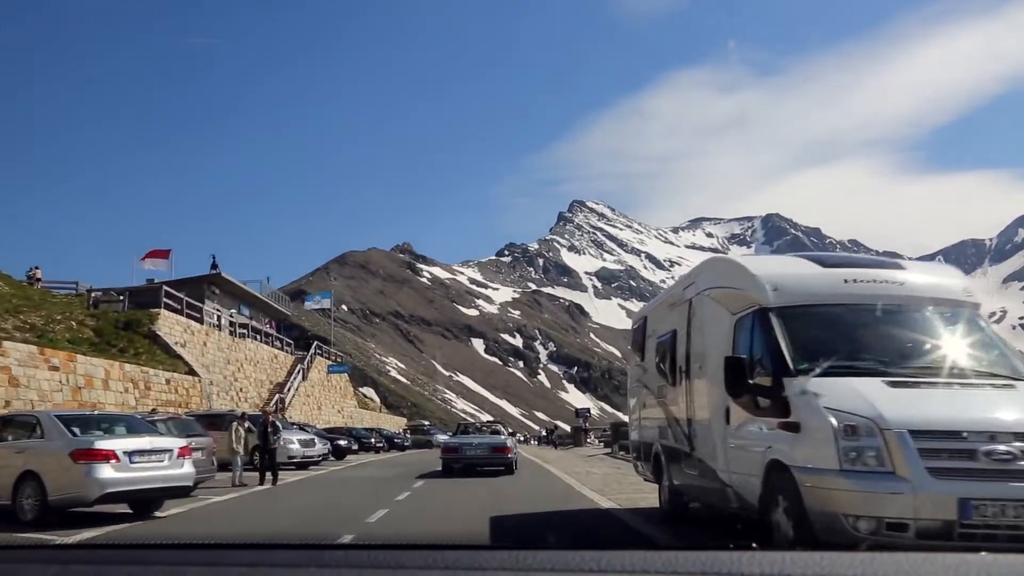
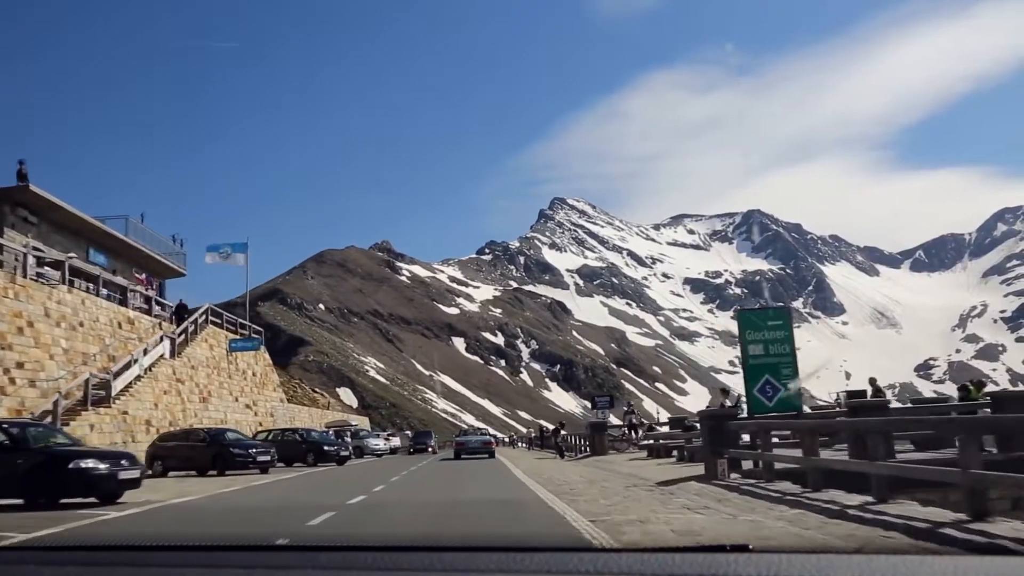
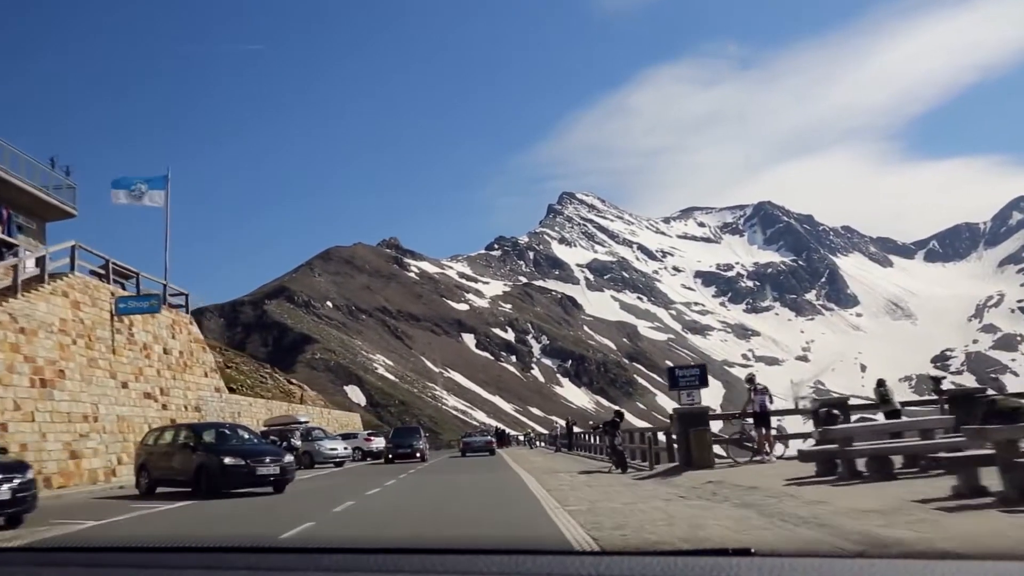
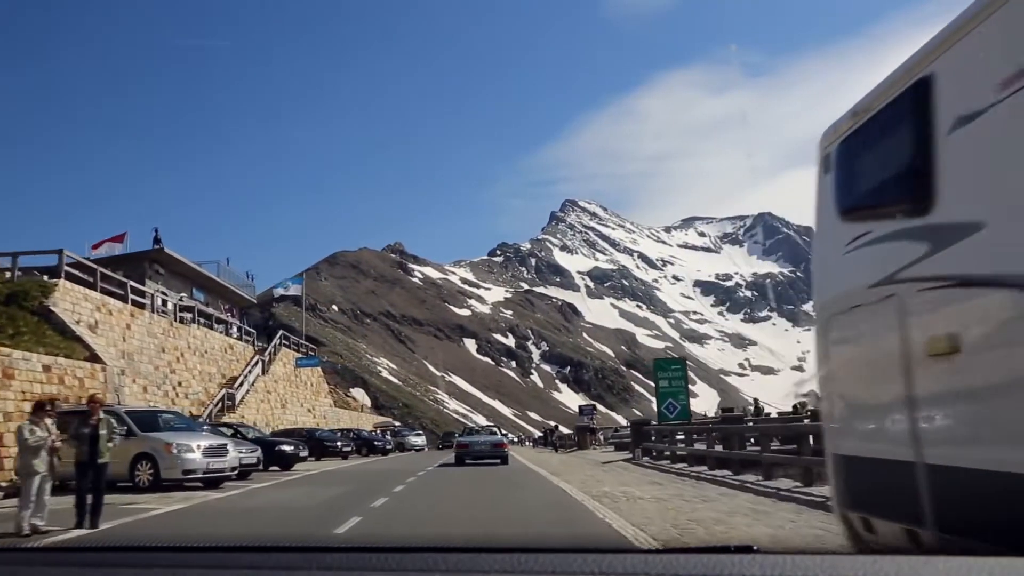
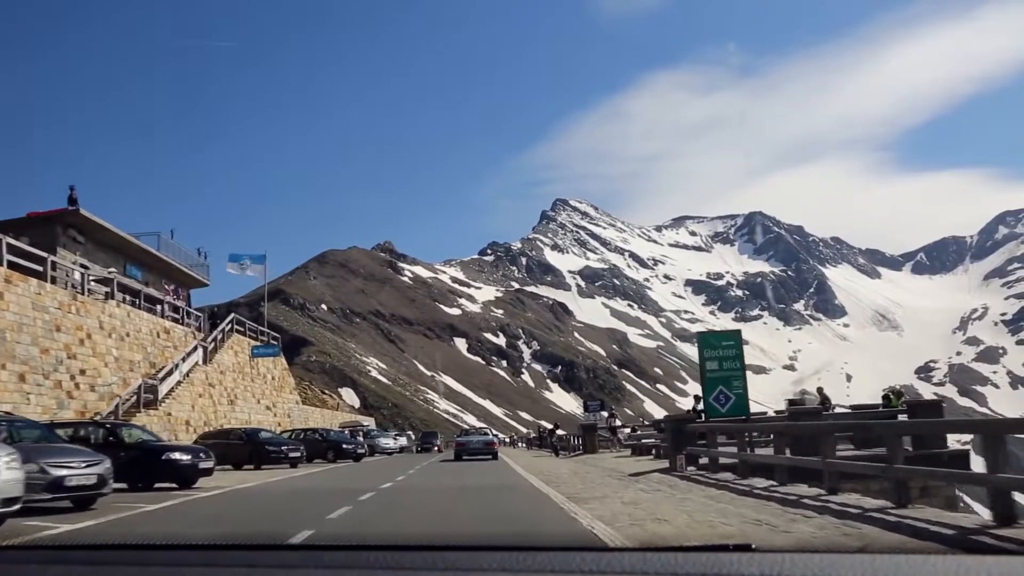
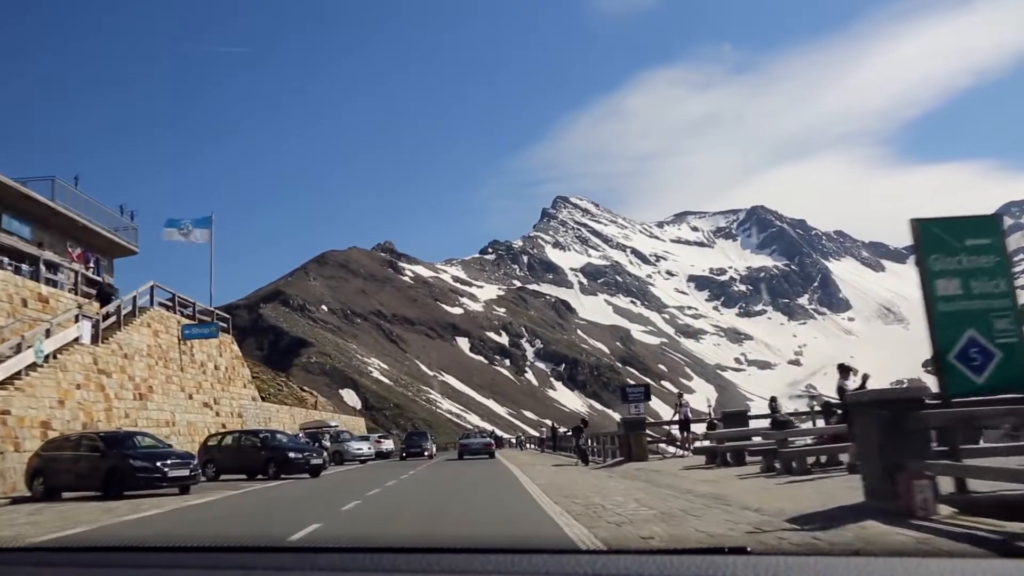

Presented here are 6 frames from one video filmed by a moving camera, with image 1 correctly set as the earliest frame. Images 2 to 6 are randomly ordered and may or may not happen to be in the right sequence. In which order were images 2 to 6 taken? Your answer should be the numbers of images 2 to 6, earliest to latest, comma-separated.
4, 5, 2, 6, 3
